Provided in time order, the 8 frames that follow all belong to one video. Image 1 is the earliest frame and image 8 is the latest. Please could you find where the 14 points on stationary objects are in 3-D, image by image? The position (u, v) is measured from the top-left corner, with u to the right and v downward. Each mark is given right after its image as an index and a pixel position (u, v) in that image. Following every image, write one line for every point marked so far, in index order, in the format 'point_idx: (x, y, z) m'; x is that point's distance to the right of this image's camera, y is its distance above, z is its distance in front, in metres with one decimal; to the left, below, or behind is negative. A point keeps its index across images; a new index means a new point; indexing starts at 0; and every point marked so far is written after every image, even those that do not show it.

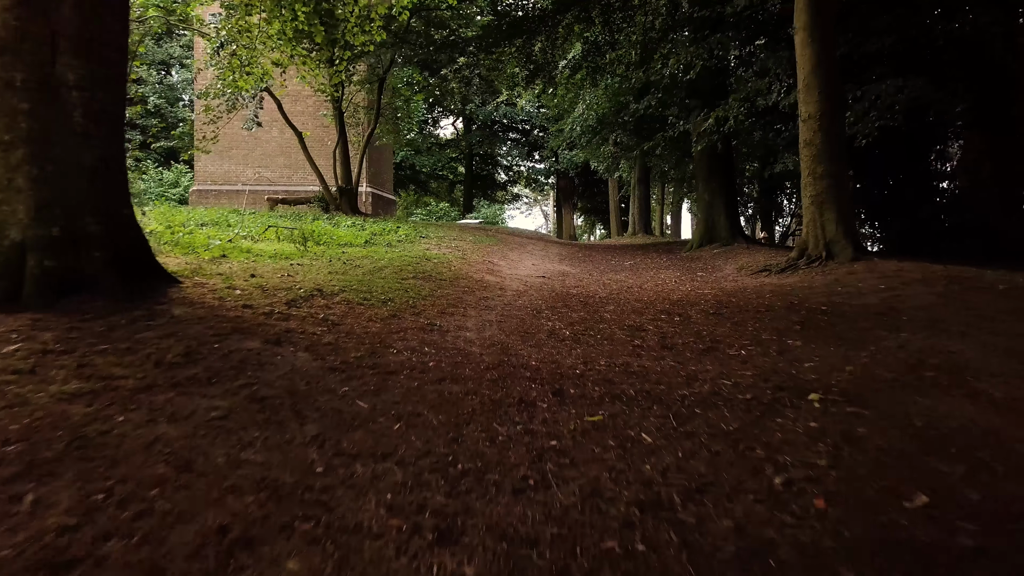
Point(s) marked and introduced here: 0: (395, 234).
0: (-3.1, +1.4, +13.5) m
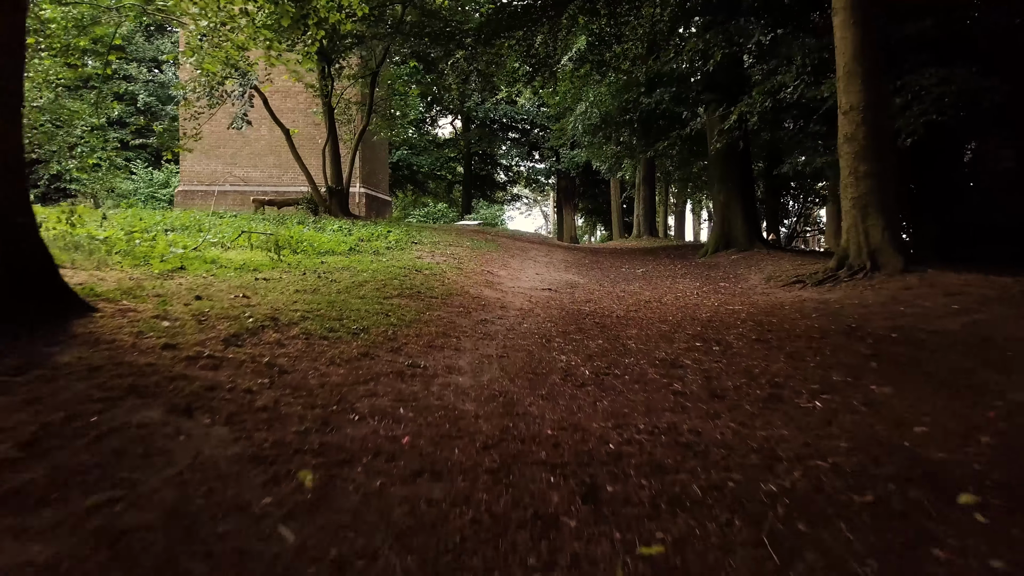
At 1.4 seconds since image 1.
0: (-3.1, +1.2, +12.2) m
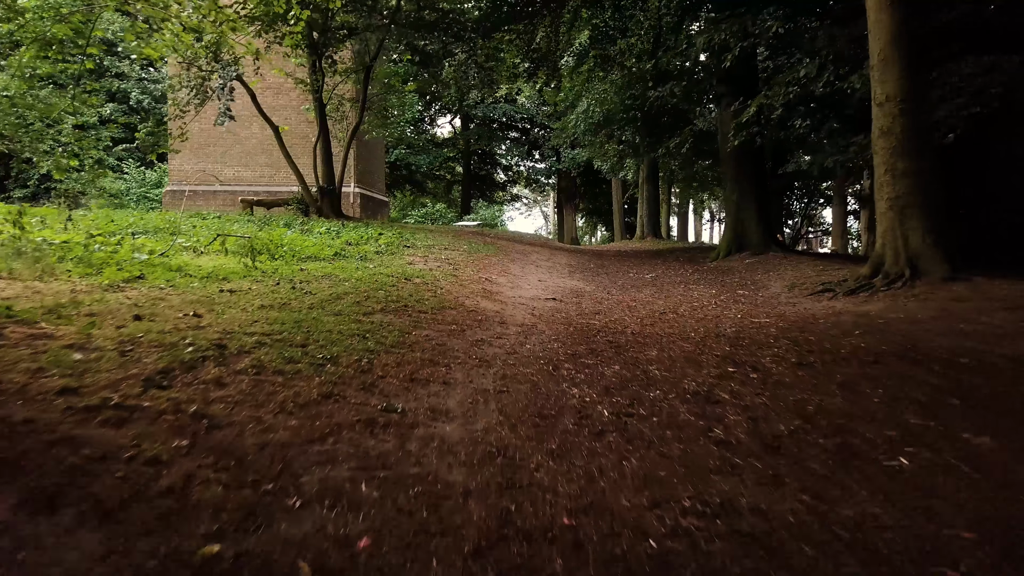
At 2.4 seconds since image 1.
0: (-3.1, +1.0, +11.4) m
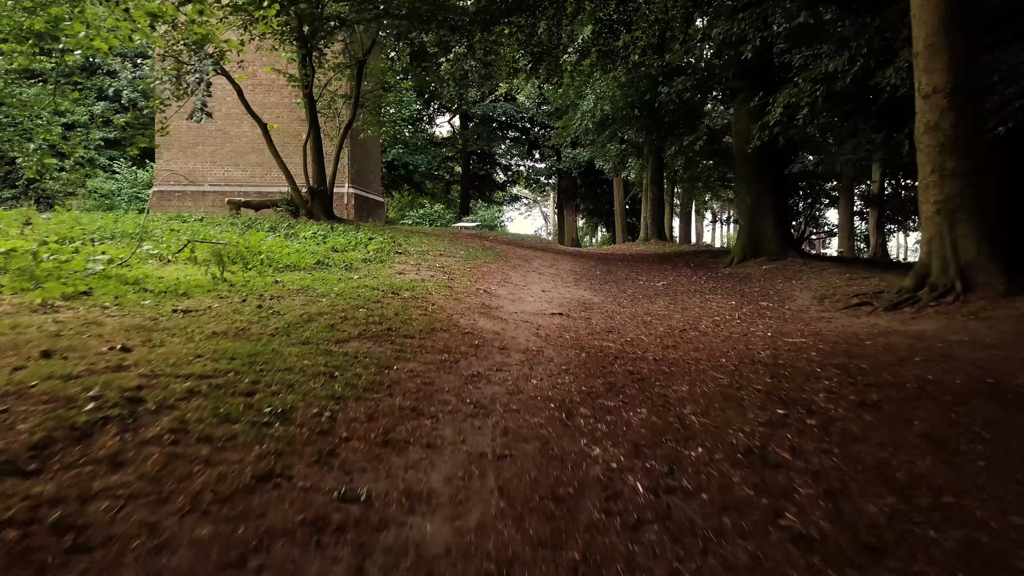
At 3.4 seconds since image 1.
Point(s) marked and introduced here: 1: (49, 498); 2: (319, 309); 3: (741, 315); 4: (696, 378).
0: (-3.1, +0.8, +10.4) m
1: (-1.9, -0.9, +2.1) m
2: (-2.2, -0.2, +5.7) m
3: (+3.8, -0.5, +8.4) m
4: (+1.8, -0.9, +5.0) m
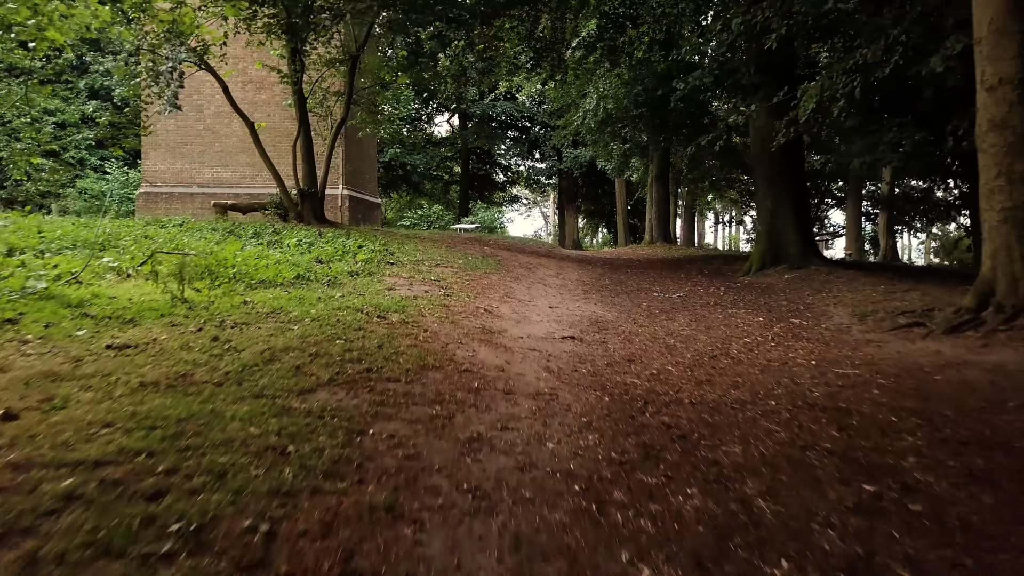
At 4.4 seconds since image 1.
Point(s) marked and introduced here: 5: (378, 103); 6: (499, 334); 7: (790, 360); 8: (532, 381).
0: (-3.0, +0.5, +9.5) m
1: (-1.9, -1.1, +1.2) m
2: (-2.1, -0.5, +4.7) m
3: (+3.9, -0.7, +7.5) m
4: (+1.9, -1.1, +4.0) m
5: (-5.2, +7.1, +19.6) m
6: (-0.2, -0.6, +6.1) m
7: (+3.5, -0.9, +6.3) m
8: (+0.2, -0.9, +4.7) m
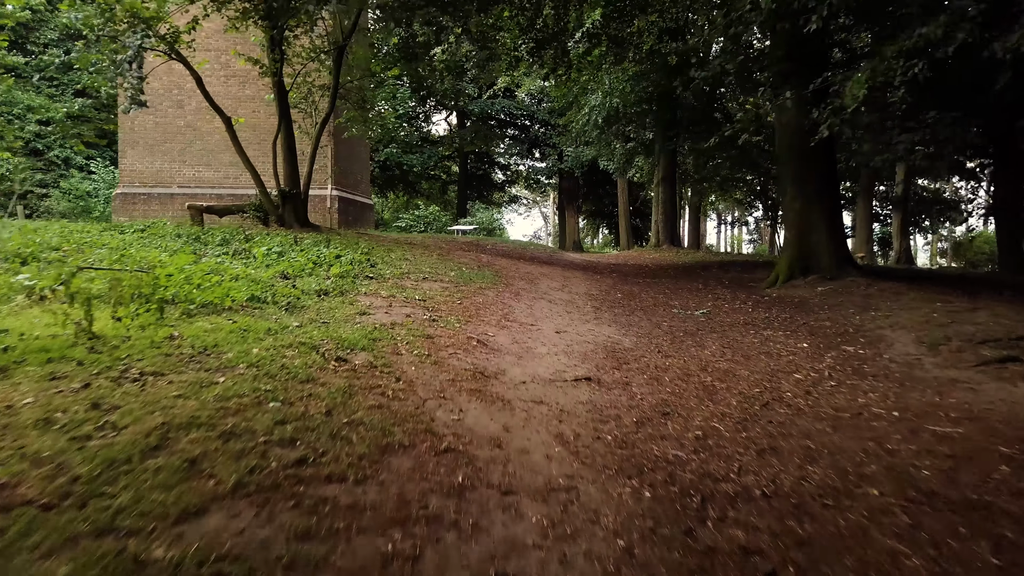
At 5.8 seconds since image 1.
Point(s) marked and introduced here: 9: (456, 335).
0: (-3.0, +0.2, +8.1) m
1: (-1.9, -1.4, -0.2) m
2: (-2.1, -0.8, +3.4) m
3: (+3.9, -1.0, +6.2) m
4: (+1.9, -1.4, +2.7) m
5: (-5.2, +6.9, +18.3) m
6: (-0.2, -0.9, +4.7) m
7: (+3.5, -1.2, +5.0) m
8: (+0.2, -1.2, +3.3) m
9: (-0.6, -0.5, +5.9) m
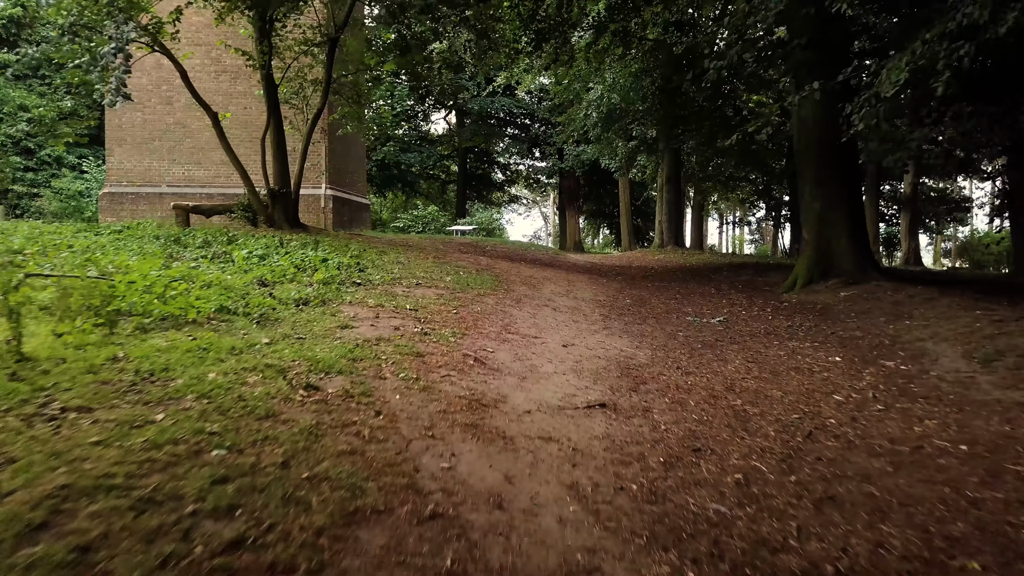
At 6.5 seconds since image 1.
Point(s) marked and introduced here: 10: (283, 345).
0: (-3.0, +0.1, +7.4) m
1: (-1.8, -1.5, -0.9) m
2: (-2.1, -0.9, +2.6) m
3: (+3.9, -1.1, +5.4) m
4: (+1.9, -1.5, +2.0) m
5: (-5.2, +6.8, +17.6) m
6: (-0.1, -1.0, +4.0) m
7: (+3.5, -1.3, +4.3) m
8: (+0.2, -1.3, +2.6) m
9: (-0.6, -0.6, +5.2) m
10: (-2.1, -0.5, +4.8) m
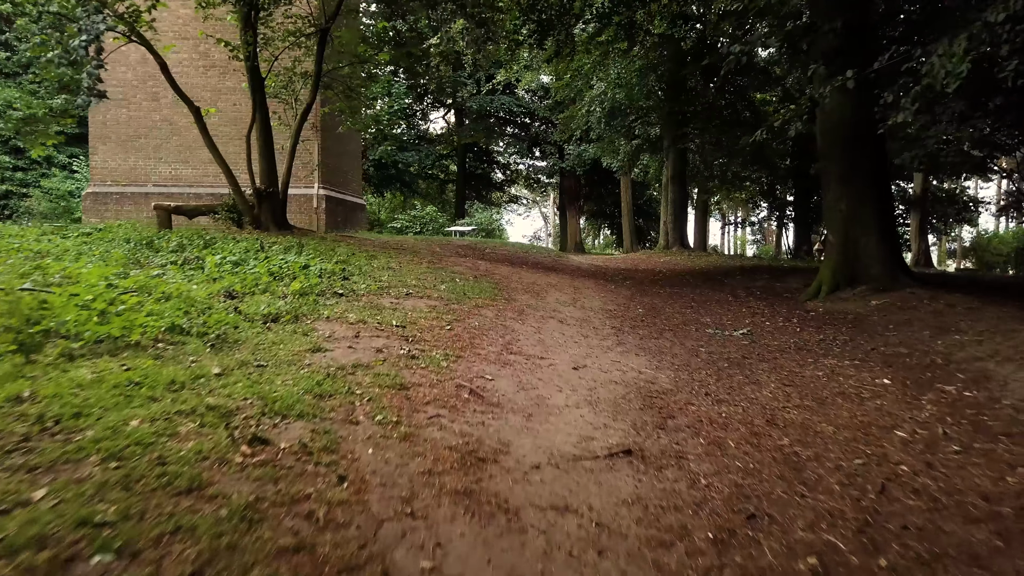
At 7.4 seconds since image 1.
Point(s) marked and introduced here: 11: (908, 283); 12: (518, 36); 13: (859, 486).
0: (-3.0, 0.0, +6.6) m
1: (-1.8, -1.7, -1.7) m
2: (-2.0, -1.0, +1.8) m
3: (+3.9, -1.3, +4.6) m
4: (+1.9, -1.7, +1.1) m
5: (-5.2, +6.6, +16.7) m
6: (-0.1, -1.1, +3.2) m
7: (+3.5, -1.4, +3.5) m
8: (+0.2, -1.4, +1.8) m
9: (-0.6, -0.8, +4.4) m
10: (-2.1, -0.6, +4.0) m
11: (+7.5, +0.1, +9.5) m
12: (+0.2, +6.1, +12.1) m
13: (+2.5, -1.4, +3.7) m
